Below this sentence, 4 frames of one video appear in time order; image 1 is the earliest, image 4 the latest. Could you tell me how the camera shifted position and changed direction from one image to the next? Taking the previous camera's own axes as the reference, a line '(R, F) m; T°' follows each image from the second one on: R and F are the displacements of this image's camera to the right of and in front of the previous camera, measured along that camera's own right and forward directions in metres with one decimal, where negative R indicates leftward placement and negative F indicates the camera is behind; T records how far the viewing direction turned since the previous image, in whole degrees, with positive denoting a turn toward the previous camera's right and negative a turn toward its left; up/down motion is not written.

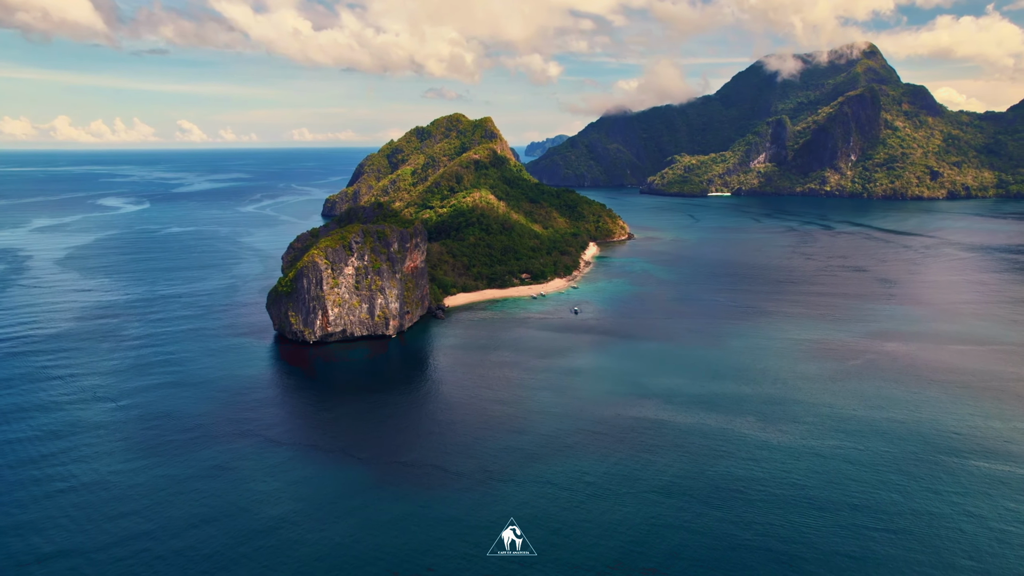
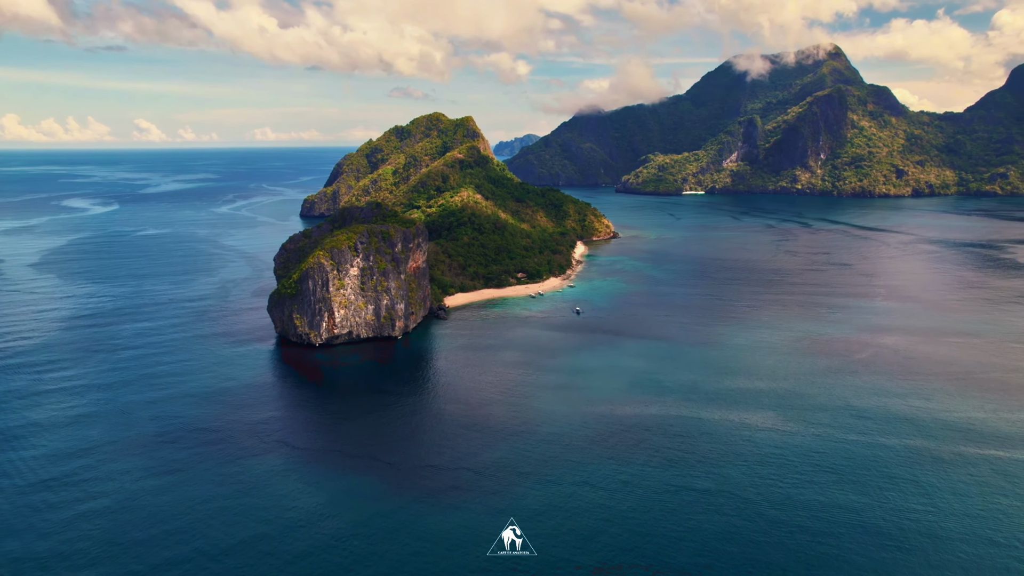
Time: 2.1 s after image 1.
(-3.6, +0.2) m; +2°
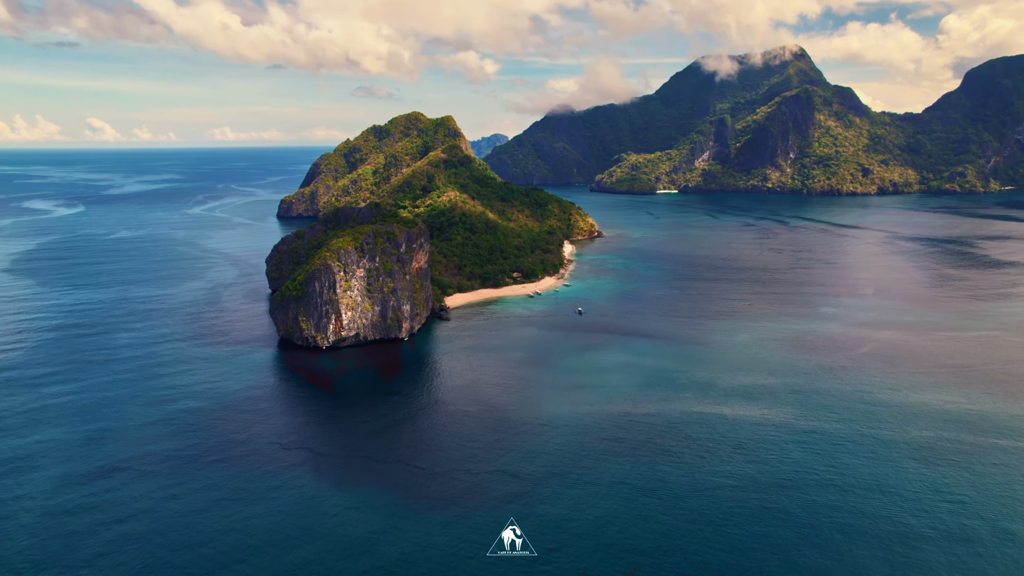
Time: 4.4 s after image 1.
(-3.7, +0.1) m; +2°
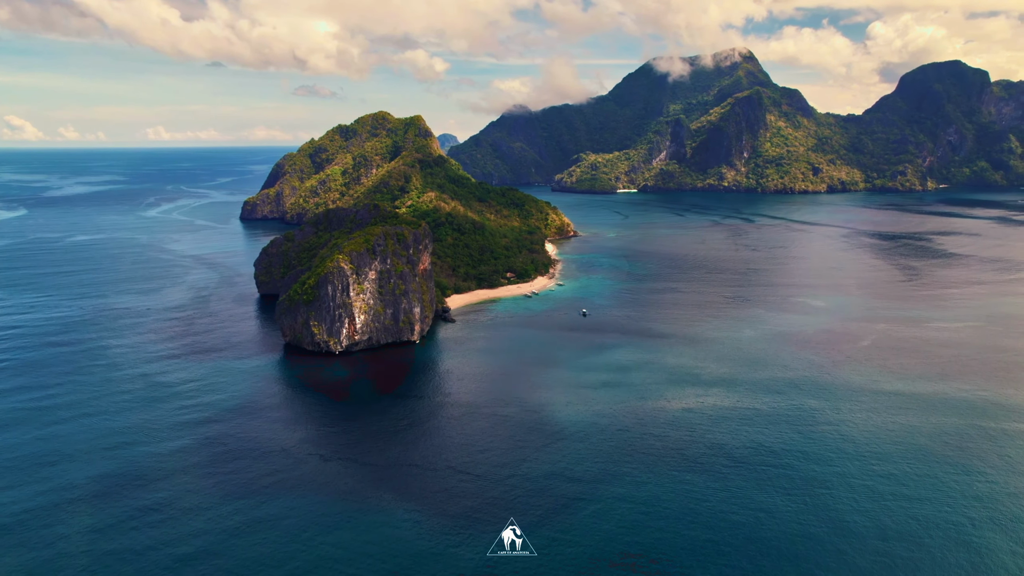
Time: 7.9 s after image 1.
(-5.9, +0.1) m; +4°
